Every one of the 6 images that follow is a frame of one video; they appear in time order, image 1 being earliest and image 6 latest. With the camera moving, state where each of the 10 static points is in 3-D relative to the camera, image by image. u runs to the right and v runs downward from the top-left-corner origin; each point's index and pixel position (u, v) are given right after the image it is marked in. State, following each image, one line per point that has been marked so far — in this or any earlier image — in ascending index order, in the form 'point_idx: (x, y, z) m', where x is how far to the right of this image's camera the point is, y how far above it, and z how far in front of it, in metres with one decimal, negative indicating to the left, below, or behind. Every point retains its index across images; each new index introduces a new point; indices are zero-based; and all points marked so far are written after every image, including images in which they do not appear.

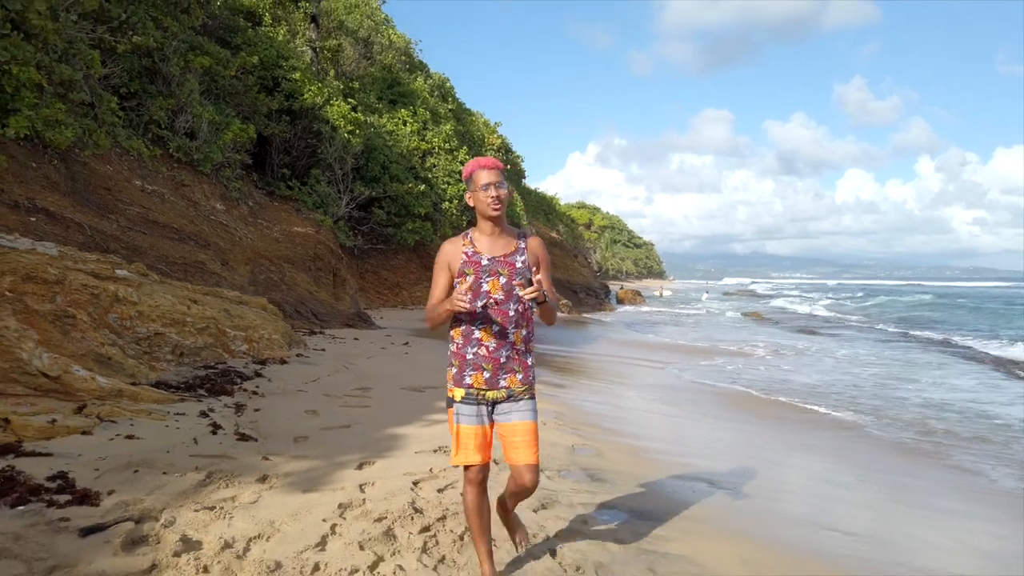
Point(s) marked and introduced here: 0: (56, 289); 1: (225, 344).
0: (-3.5, 0.0, +5.1) m
1: (-2.8, -0.5, +6.4) m
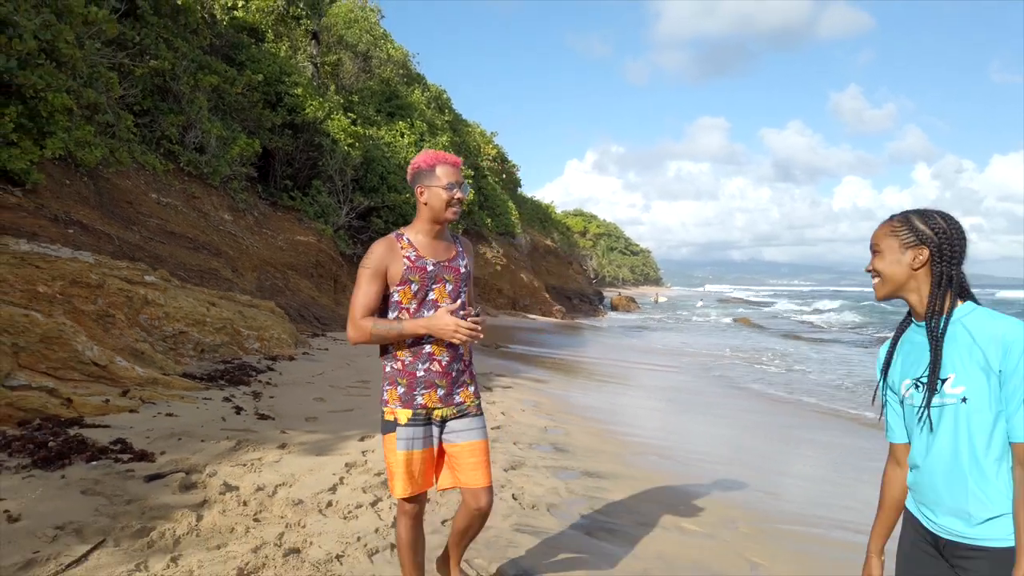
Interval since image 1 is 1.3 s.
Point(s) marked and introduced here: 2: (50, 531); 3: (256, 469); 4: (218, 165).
0: (-3.6, 0.0, +5.8) m
1: (-2.9, -0.6, +7.1) m
2: (-1.9, -1.0, +2.8) m
3: (-1.4, -1.0, +3.7) m
4: (-5.8, +2.4, +13.0) m
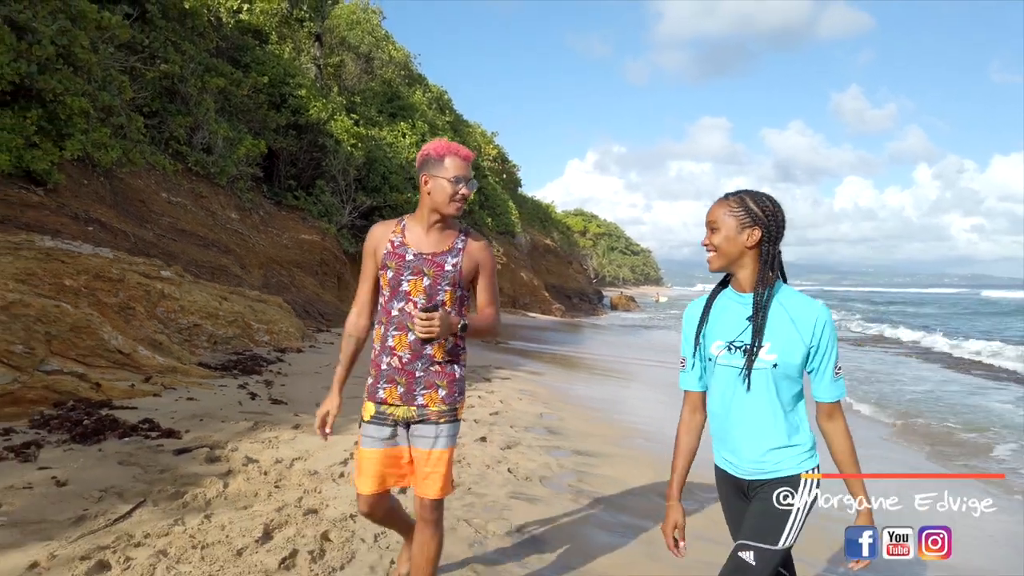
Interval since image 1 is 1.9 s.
0: (-3.6, 0.0, +6.2) m
1: (-2.9, -0.5, +7.5) m
2: (-1.9, -1.0, +3.1) m
3: (-1.4, -0.9, +4.0) m
4: (-5.8, +2.5, +13.4) m
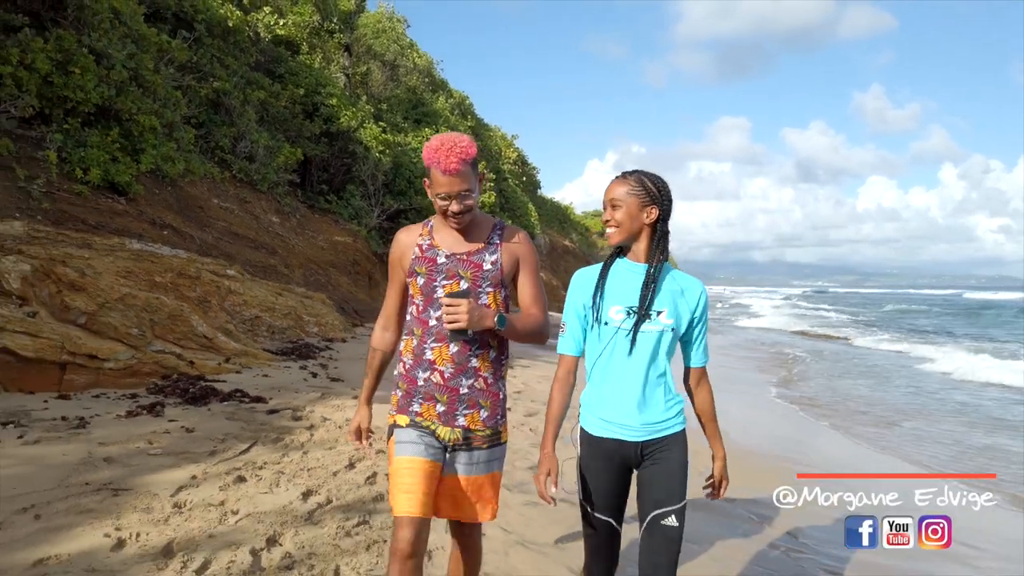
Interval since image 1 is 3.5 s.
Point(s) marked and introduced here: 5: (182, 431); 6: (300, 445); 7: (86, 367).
0: (-3.4, +0.1, +7.2) m
1: (-2.7, -0.5, +8.5) m
2: (-1.8, -0.9, +4.1) m
3: (-1.3, -0.9, +5.0) m
4: (-5.3, +2.5, +14.5) m
5: (-2.1, -0.9, +4.2) m
6: (-1.3, -1.0, +4.1) m
7: (-3.4, -0.6, +5.3) m
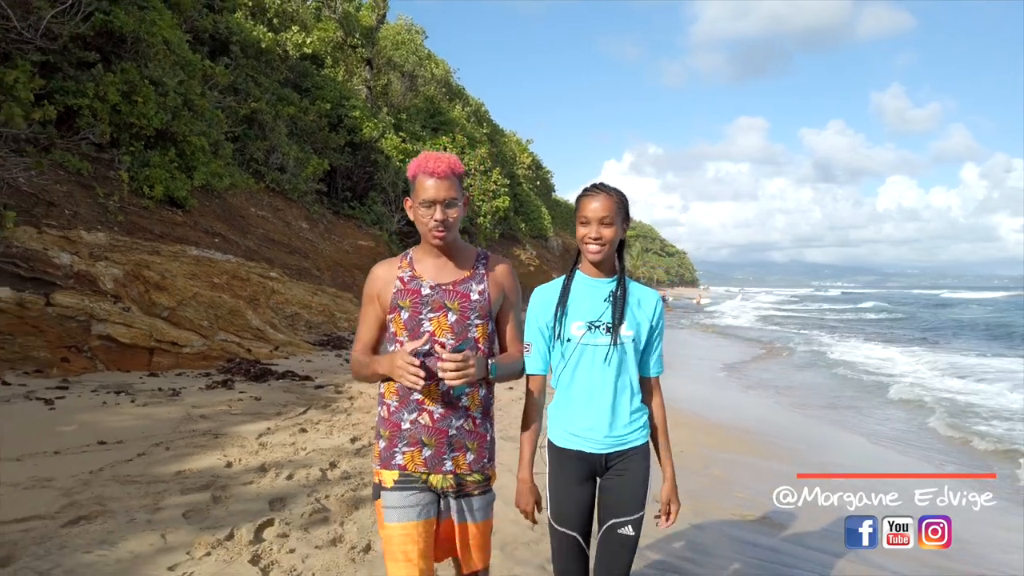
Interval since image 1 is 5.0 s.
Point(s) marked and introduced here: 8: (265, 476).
0: (-3.4, +0.1, +8.4) m
1: (-2.6, -0.5, +9.7) m
2: (-1.8, -0.9, +5.3) m
3: (-1.3, -0.9, +6.1) m
4: (-5.1, +2.5, +15.8) m
5: (-2.1, -0.9, +5.4) m
6: (-1.3, -1.0, +5.3) m
7: (-3.4, -0.6, +6.5) m
8: (-1.4, -1.0, +3.7) m
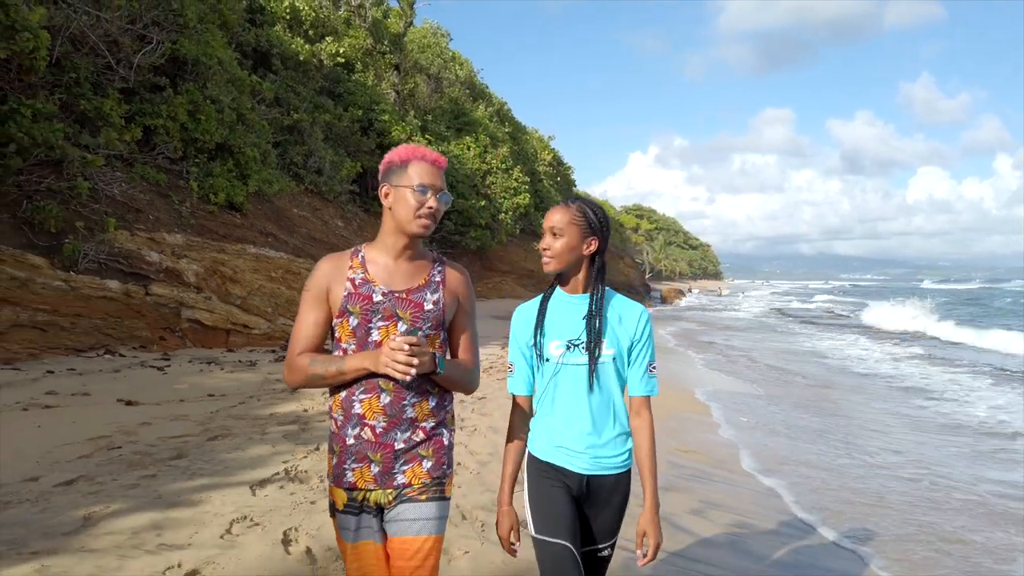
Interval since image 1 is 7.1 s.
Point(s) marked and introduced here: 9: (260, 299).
0: (-3.2, +0.2, +9.9) m
1: (-2.4, -0.4, +11.1) m
2: (-1.8, -0.8, +6.7) m
3: (-1.2, -0.8, +7.5) m
4: (-4.6, +2.7, +17.2) m
5: (-2.0, -0.8, +6.8) m
6: (-1.3, -0.9, +6.6) m
7: (-3.3, -0.5, +8.0) m
8: (-1.4, -1.0, +5.0) m
9: (-3.3, -0.2, +8.6) m
